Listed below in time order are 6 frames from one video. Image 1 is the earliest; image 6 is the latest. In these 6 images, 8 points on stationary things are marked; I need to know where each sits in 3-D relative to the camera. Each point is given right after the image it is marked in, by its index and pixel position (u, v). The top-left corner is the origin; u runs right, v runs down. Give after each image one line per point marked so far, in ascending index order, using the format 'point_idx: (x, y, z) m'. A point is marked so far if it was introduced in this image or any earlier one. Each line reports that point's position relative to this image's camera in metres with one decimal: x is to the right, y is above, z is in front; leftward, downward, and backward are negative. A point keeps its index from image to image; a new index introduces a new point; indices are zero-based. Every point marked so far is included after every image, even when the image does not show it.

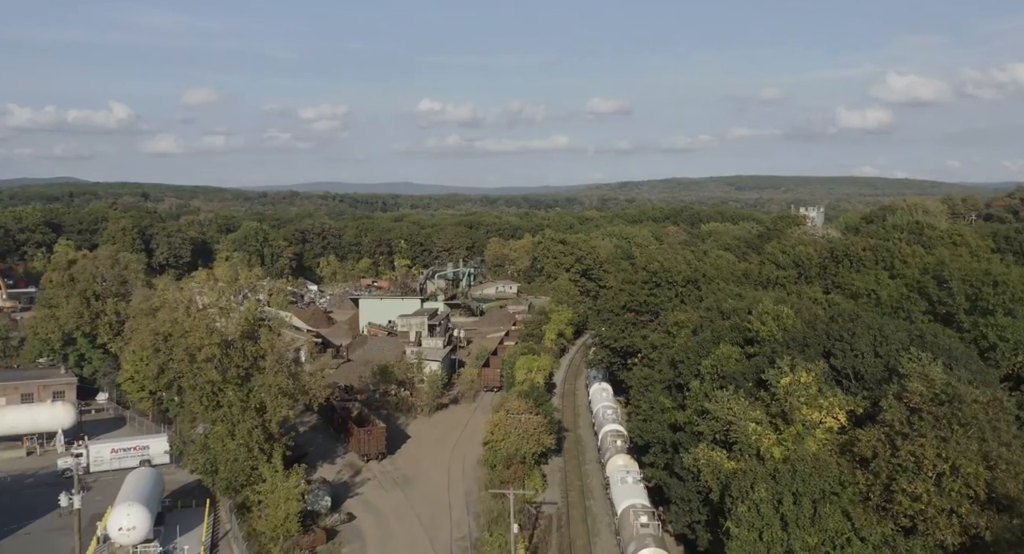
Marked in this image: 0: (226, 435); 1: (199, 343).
0: (-6.3, -3.5, +19.3) m
1: (-6.9, -1.5, +19.3) m
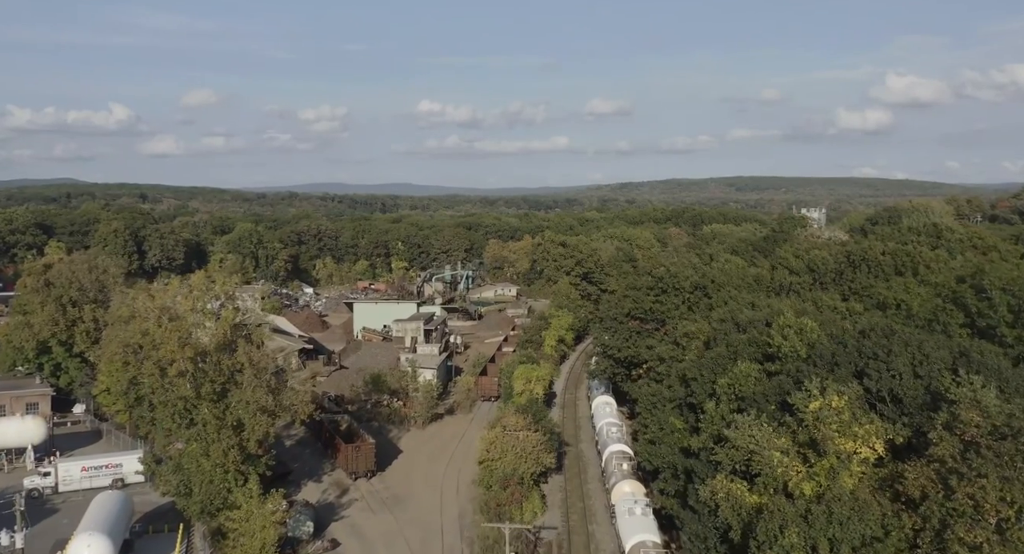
0: (-6.4, -3.6, +17.9) m
1: (-7.0, -1.7, +17.9) m
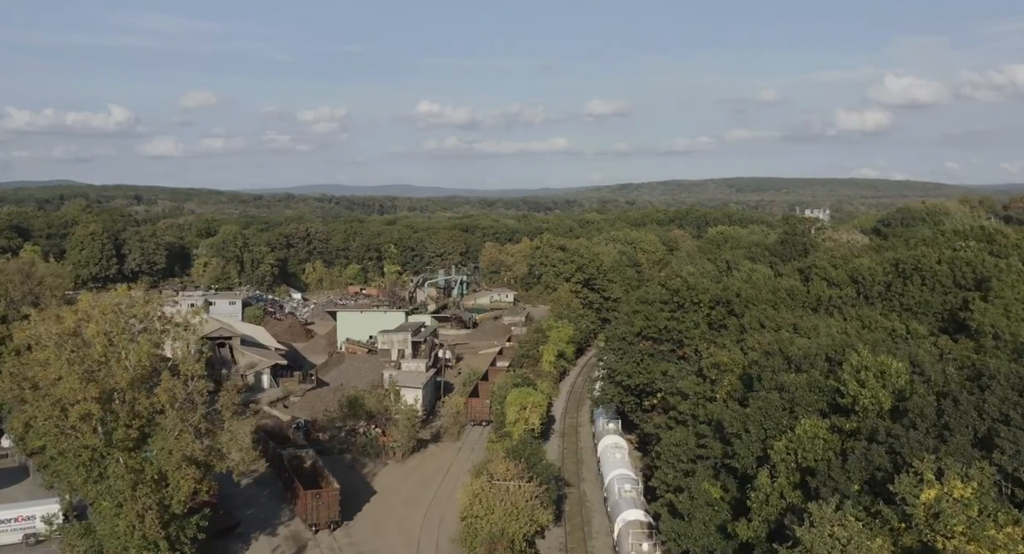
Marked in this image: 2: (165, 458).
0: (-6.6, -3.9, +14.4) m
1: (-7.2, -2.0, +14.3) m
2: (-5.8, -3.0, +14.5) m
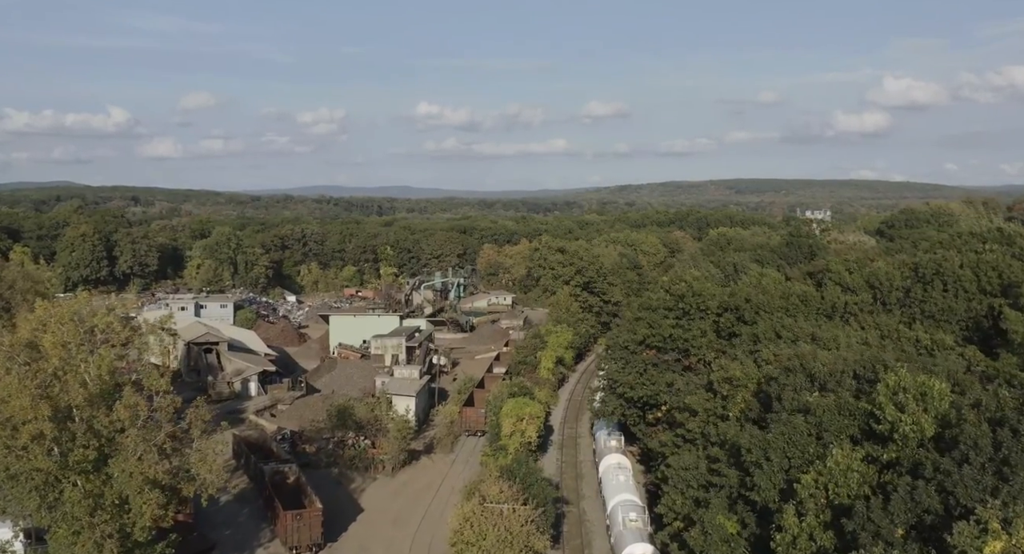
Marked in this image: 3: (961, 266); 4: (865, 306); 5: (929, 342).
0: (-6.7, -4.0, +13.1) m
1: (-7.3, -2.1, +13.1) m
2: (-5.9, -3.1, +13.3) m
3: (+9.8, +0.2, +19.0) m
4: (+7.6, -0.6, +18.8) m
5: (+7.2, -1.1, +15.1) m
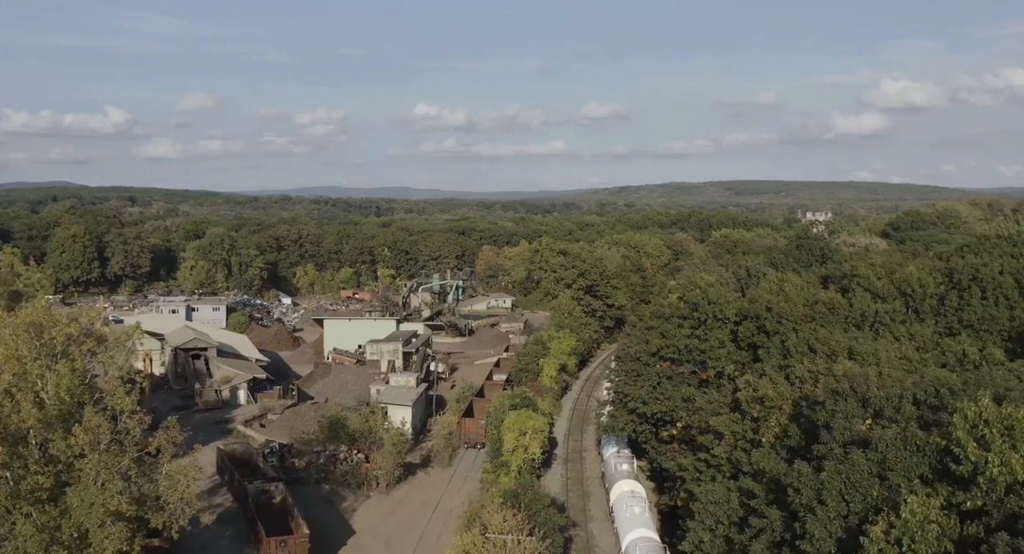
0: (-6.6, -4.1, +11.7) m
1: (-7.2, -2.2, +11.6) m
2: (-5.8, -3.2, +11.8) m
3: (+9.8, +0.1, +17.6) m
4: (+7.7, -0.7, +17.4) m
5: (+7.3, -1.2, +13.7) m
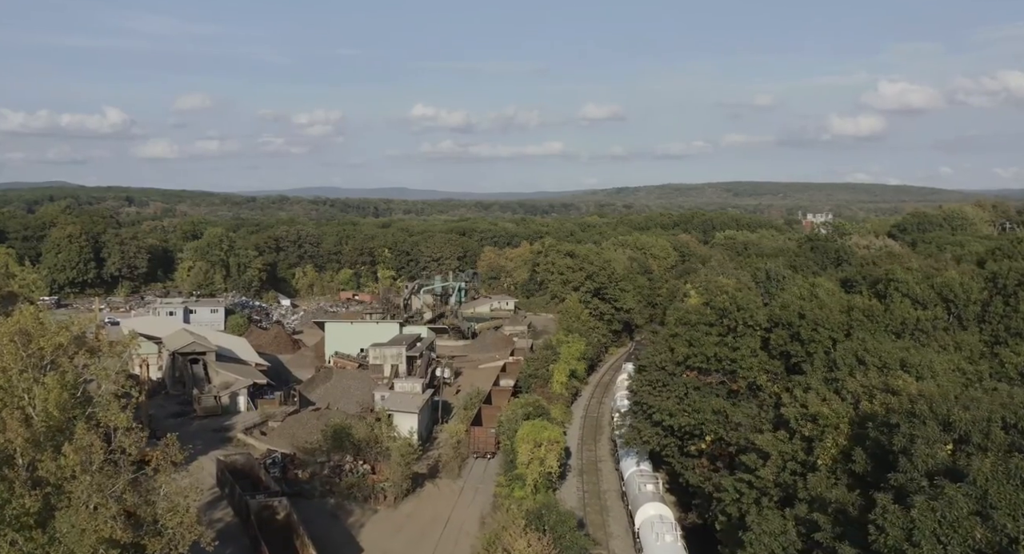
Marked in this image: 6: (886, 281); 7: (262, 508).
0: (-6.2, -4.2, +10.7) m
1: (-6.8, -2.2, +10.6) m
2: (-5.4, -3.3, +10.8) m
3: (+10.2, 0.0, +16.7) m
4: (+8.0, -0.8, +16.4) m
5: (+7.6, -1.3, +12.7) m
6: (+8.2, -0.1, +19.0) m
7: (-5.1, -4.7, +17.8) m
